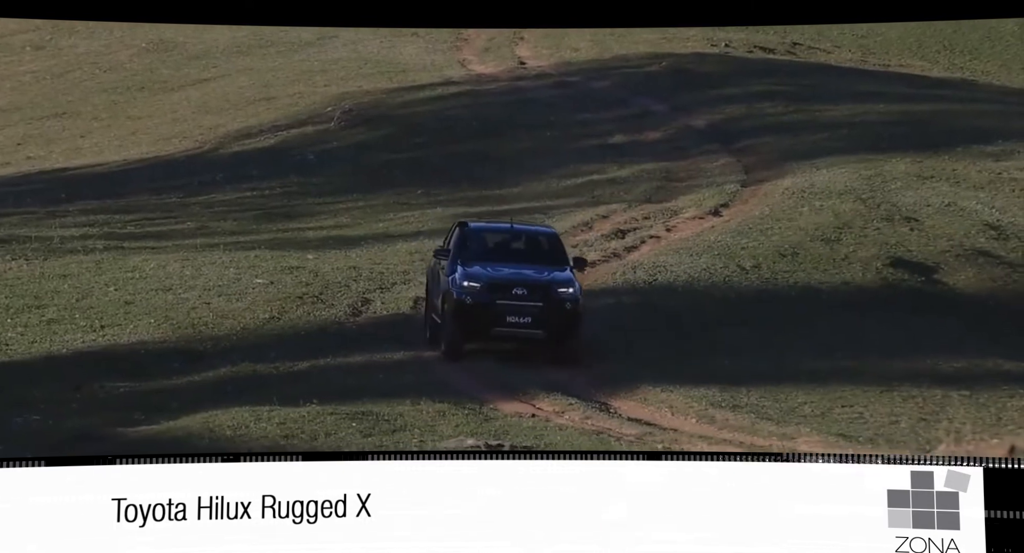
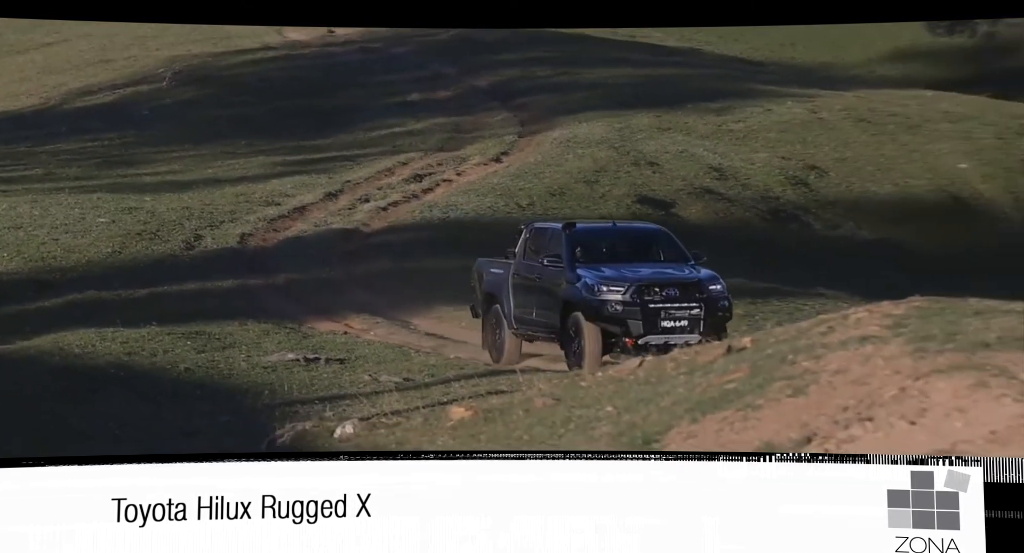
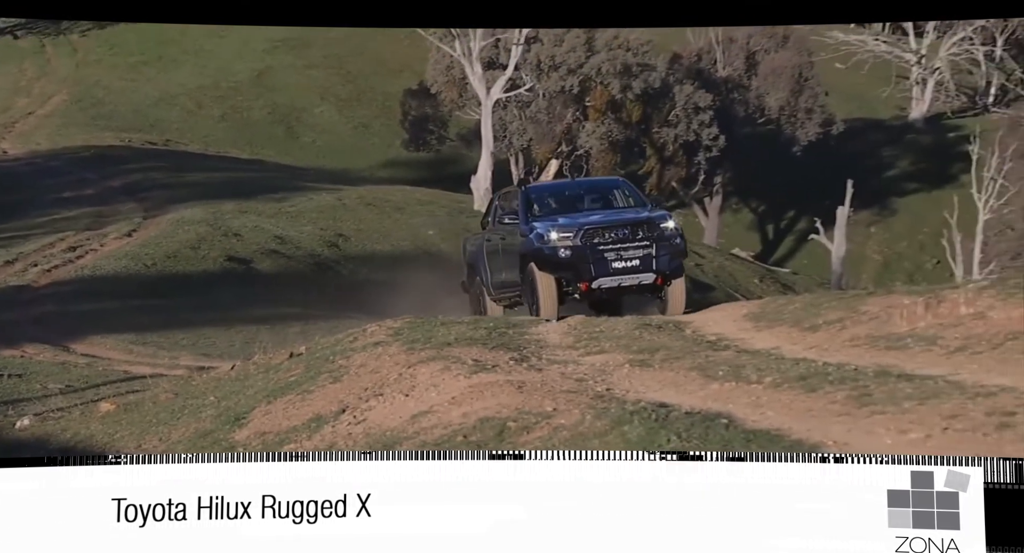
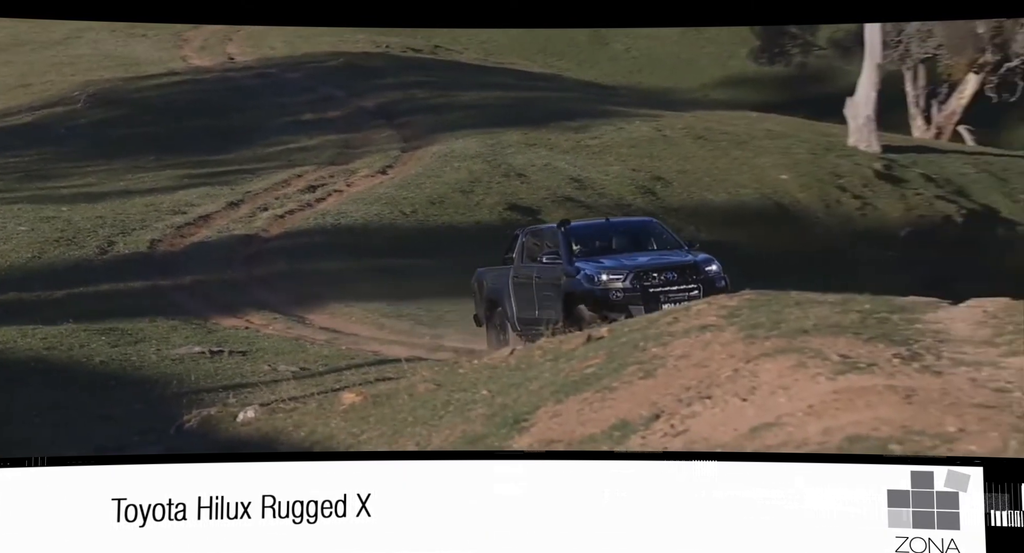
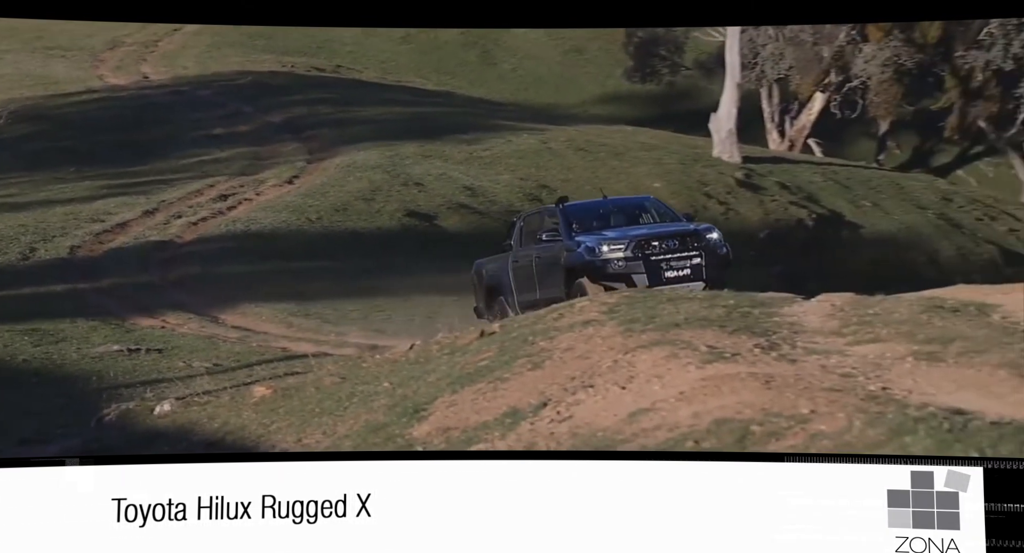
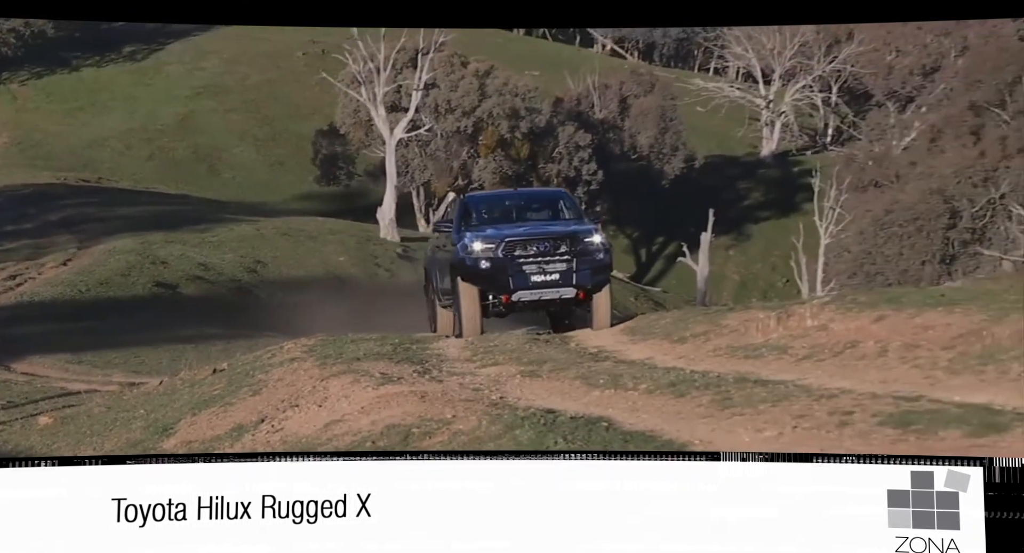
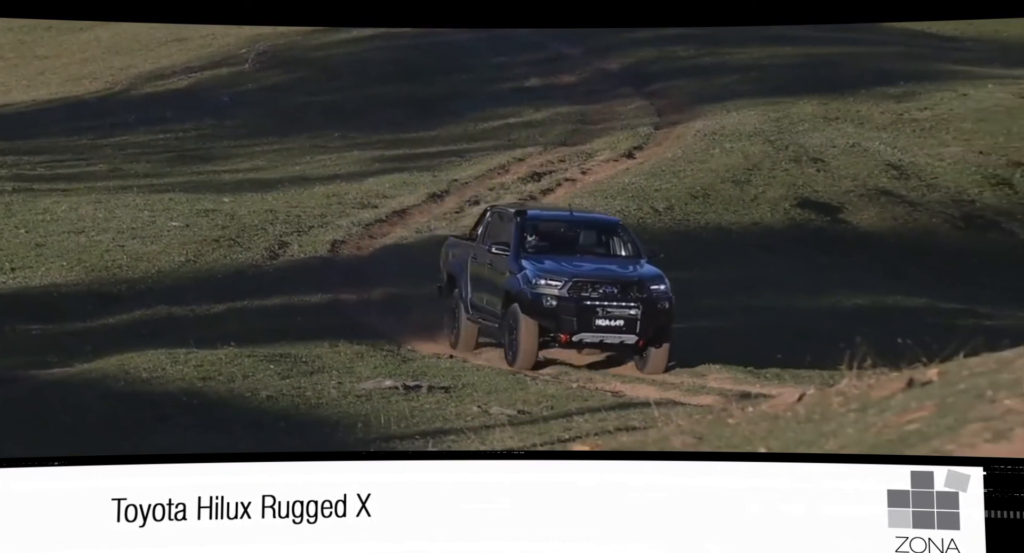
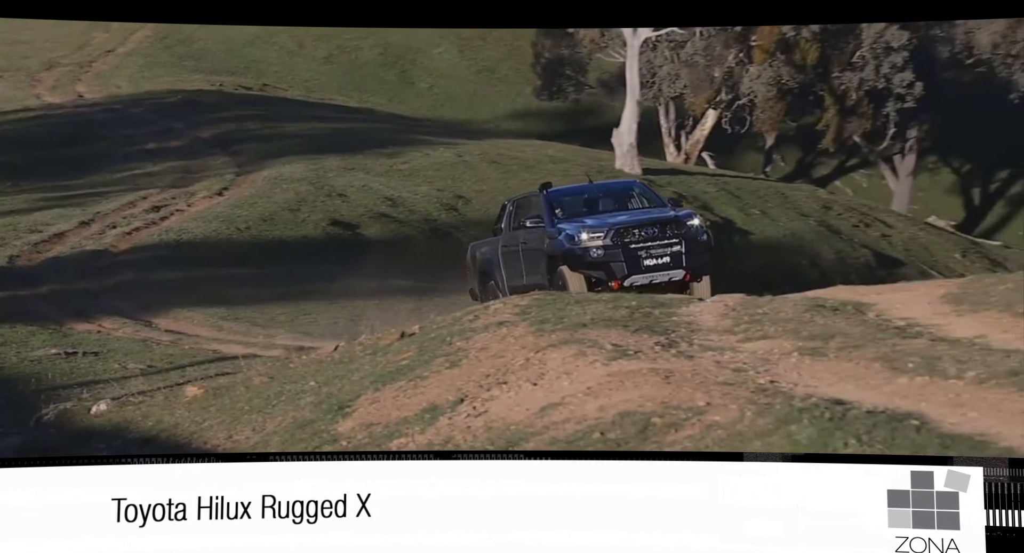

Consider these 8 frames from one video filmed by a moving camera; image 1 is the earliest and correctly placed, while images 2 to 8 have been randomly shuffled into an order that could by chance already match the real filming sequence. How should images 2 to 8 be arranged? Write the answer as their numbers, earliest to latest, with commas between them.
7, 2, 4, 5, 8, 3, 6
